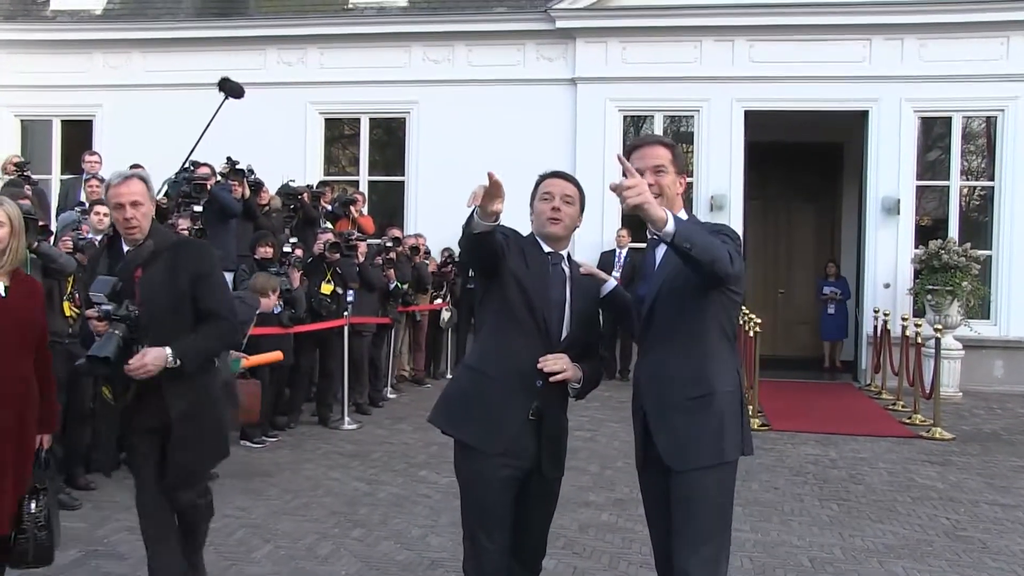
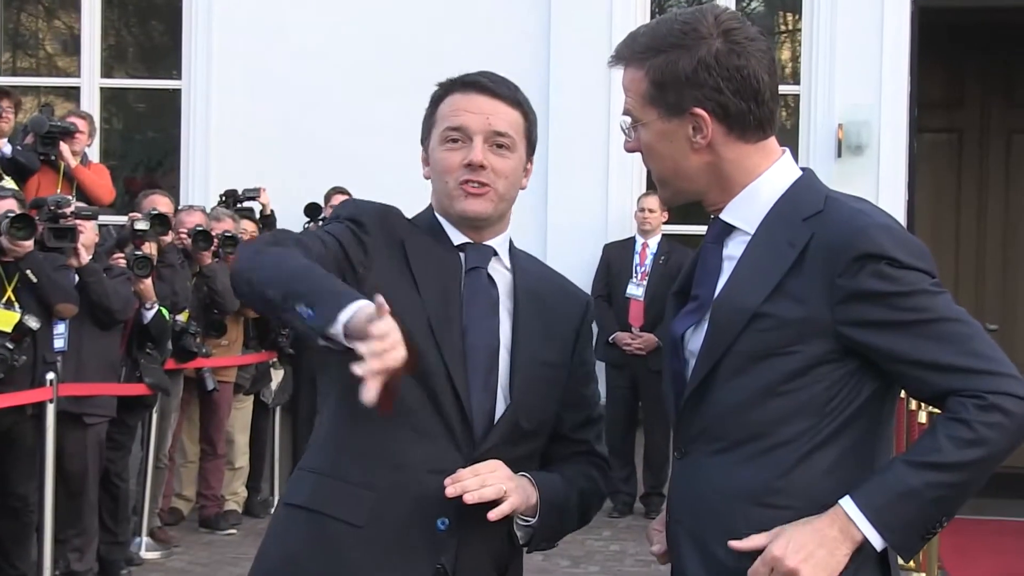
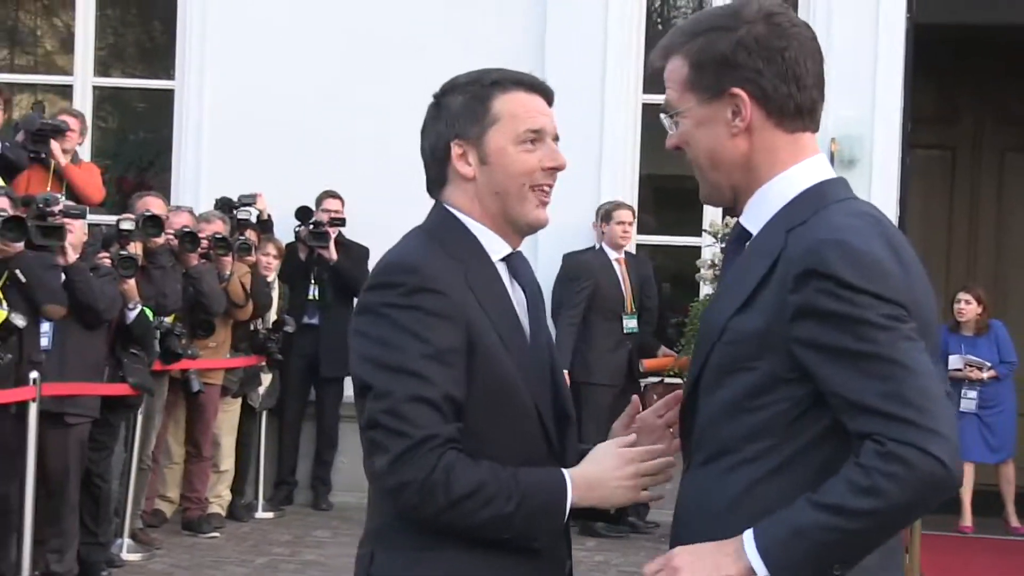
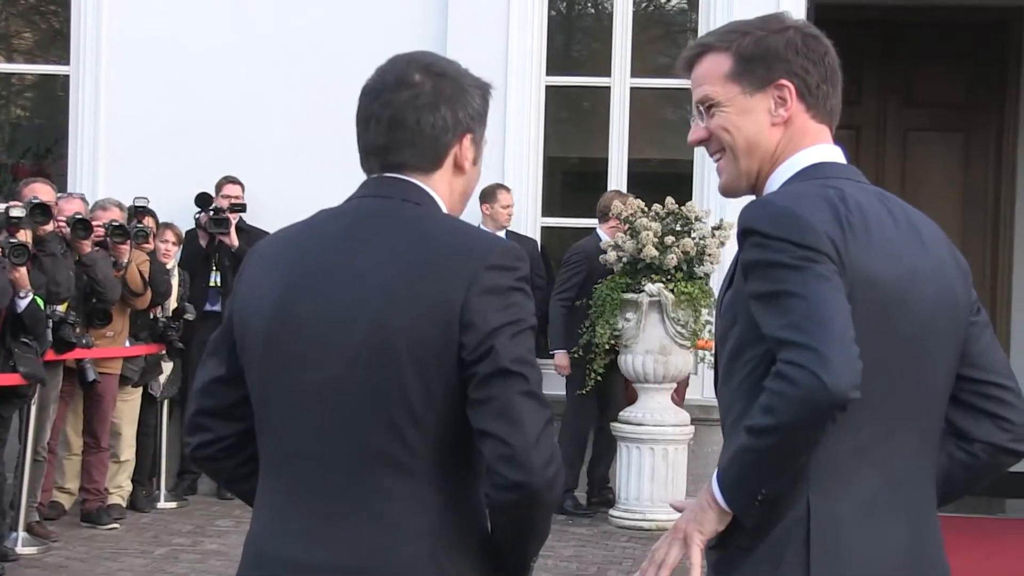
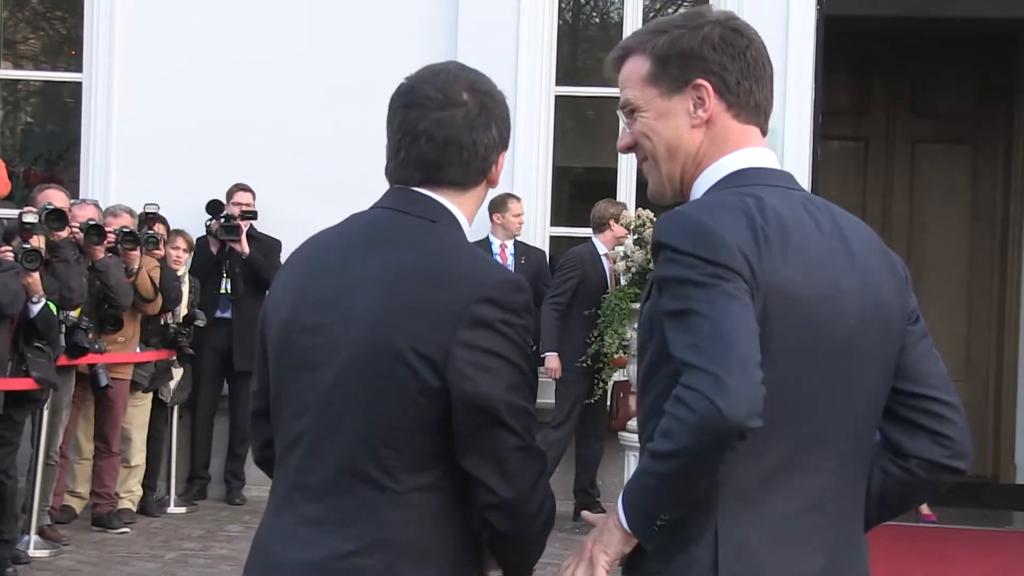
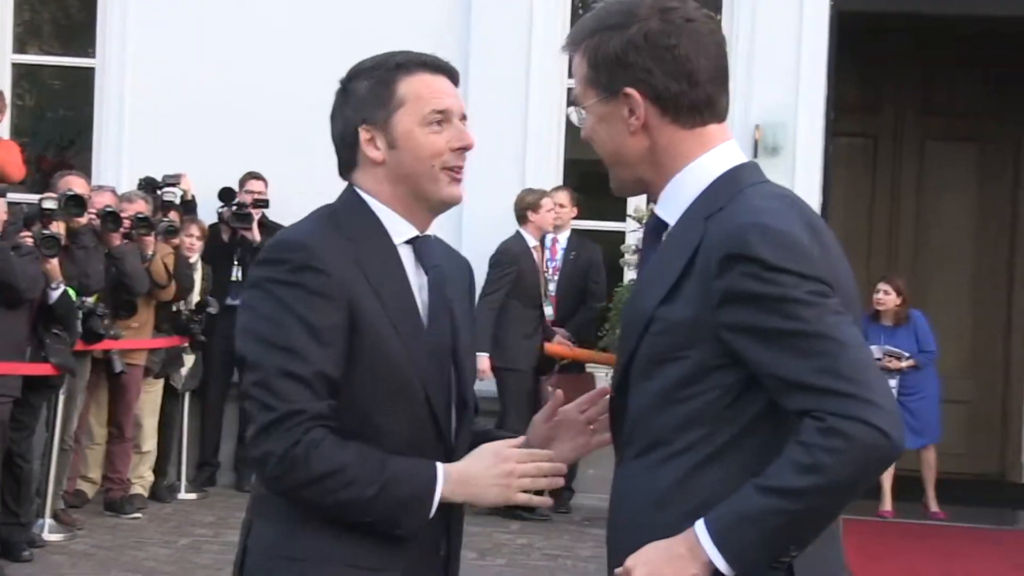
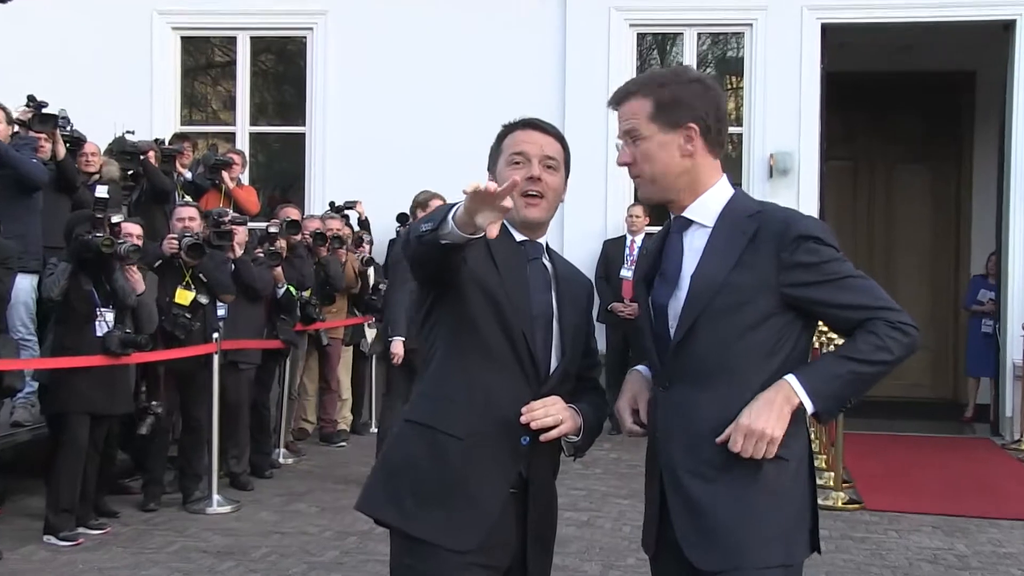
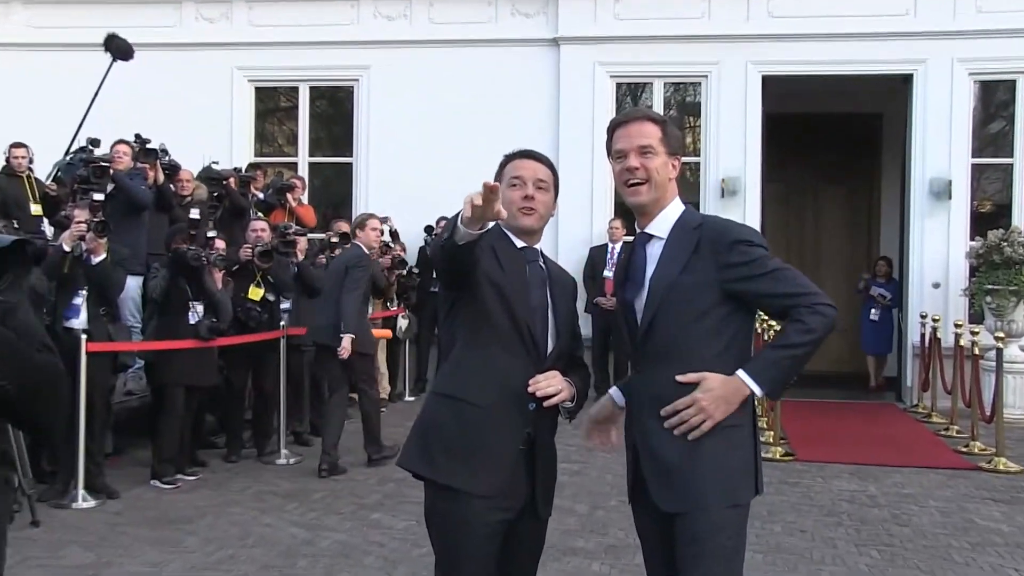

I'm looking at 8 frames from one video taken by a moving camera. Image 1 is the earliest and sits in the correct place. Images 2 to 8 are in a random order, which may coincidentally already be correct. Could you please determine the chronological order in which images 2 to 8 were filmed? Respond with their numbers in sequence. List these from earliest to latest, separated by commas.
8, 7, 2, 6, 3, 5, 4
